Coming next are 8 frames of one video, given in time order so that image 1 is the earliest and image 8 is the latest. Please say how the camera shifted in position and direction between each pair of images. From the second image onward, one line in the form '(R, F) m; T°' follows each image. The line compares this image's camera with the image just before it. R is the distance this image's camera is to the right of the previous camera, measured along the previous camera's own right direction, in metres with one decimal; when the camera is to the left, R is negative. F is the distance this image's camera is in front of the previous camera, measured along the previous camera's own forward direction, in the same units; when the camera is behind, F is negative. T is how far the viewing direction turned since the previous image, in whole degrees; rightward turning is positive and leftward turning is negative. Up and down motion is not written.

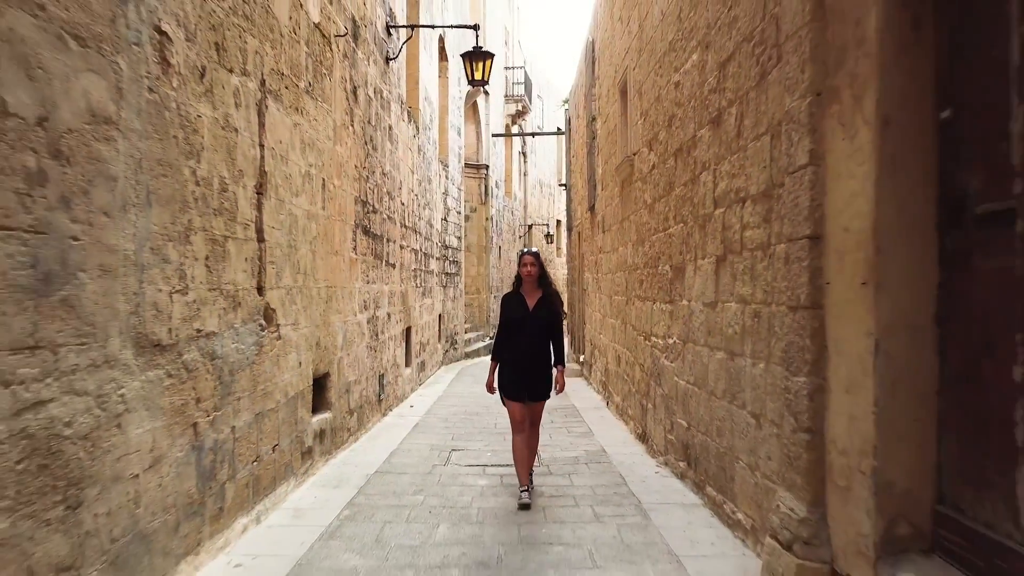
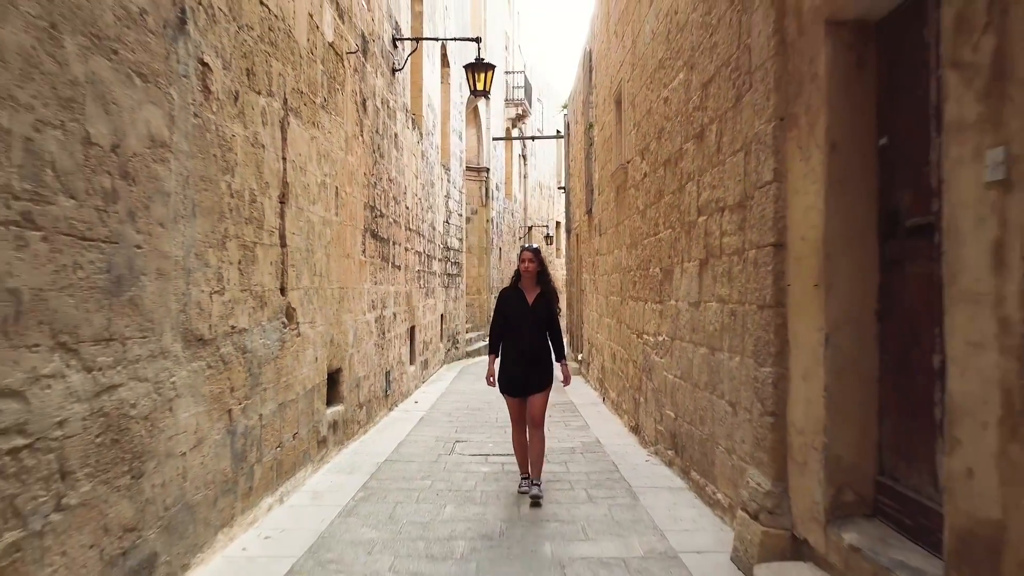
(0.0, -0.3) m; 0°
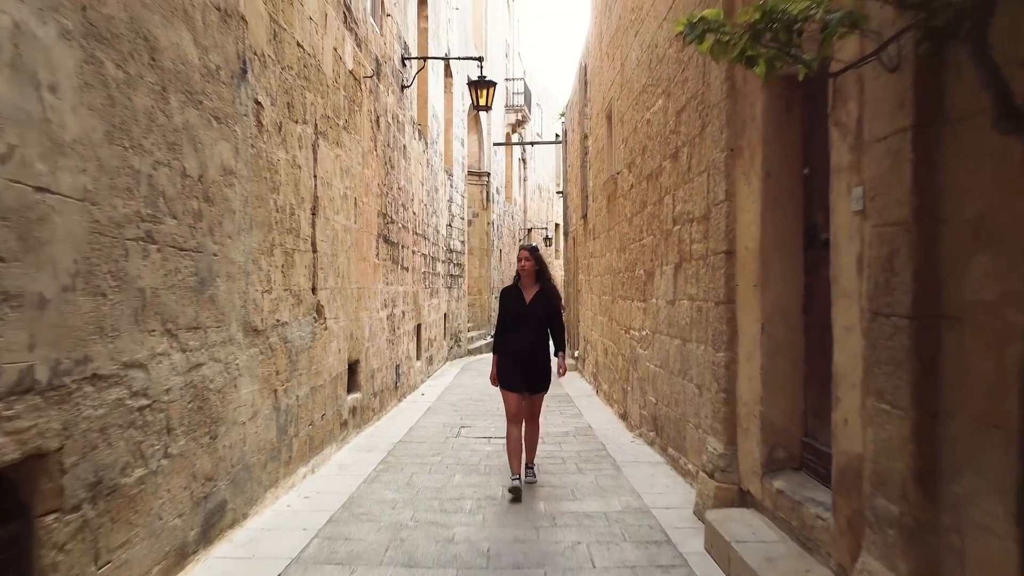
(0.0, -0.6) m; 0°
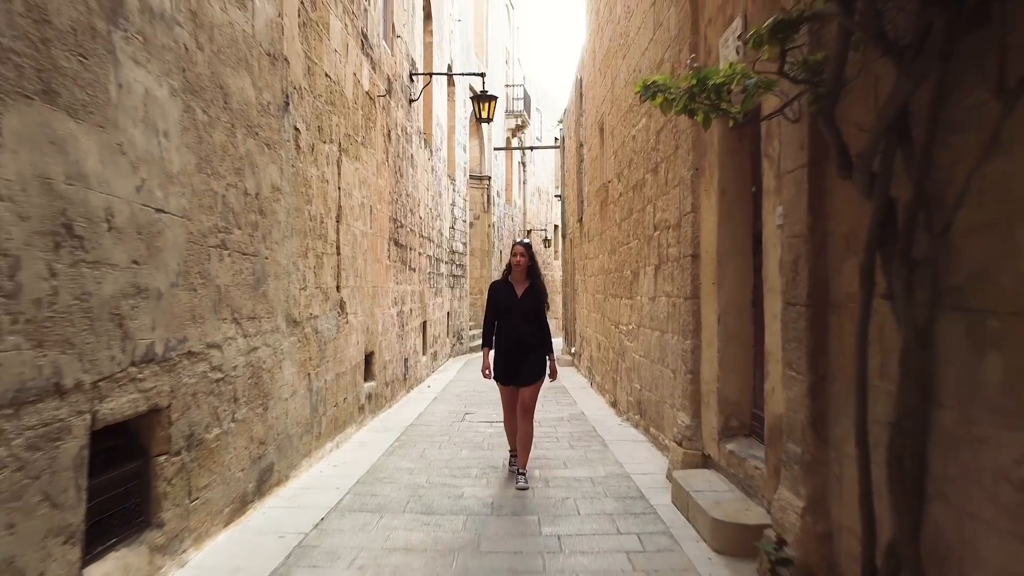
(0.0, -0.6) m; 0°
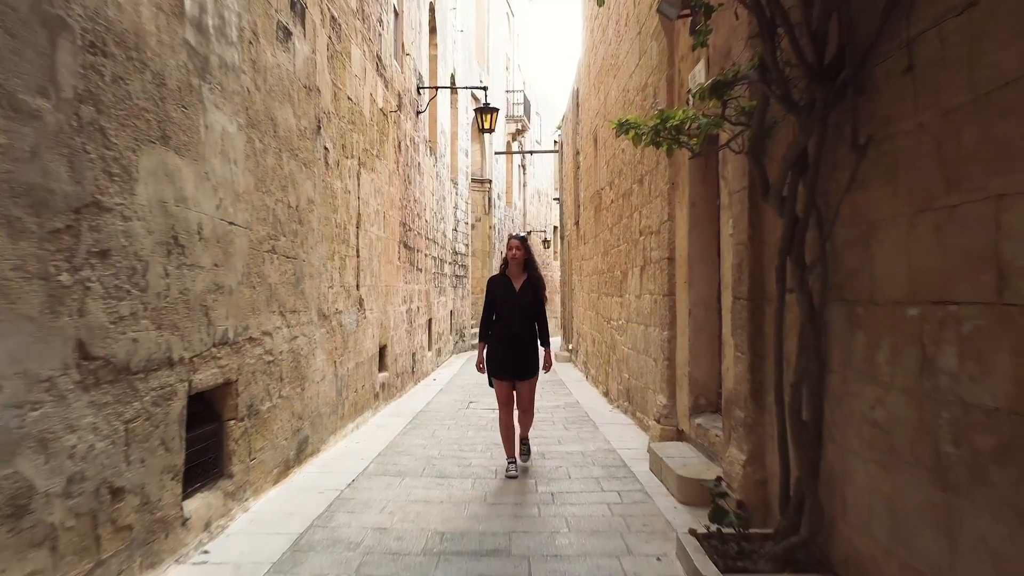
(0.0, -0.6) m; 0°
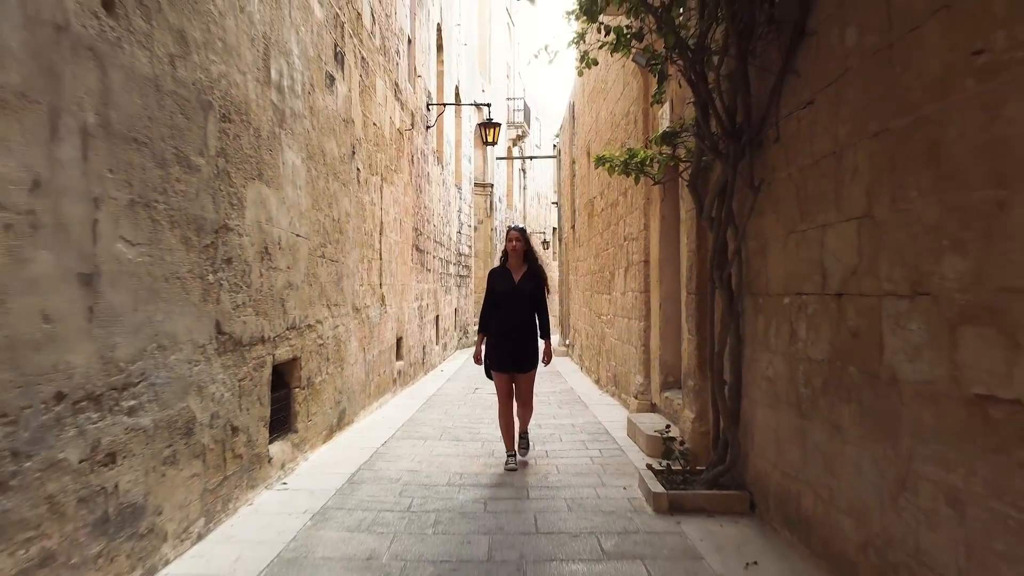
(0.0, -0.9) m; 0°
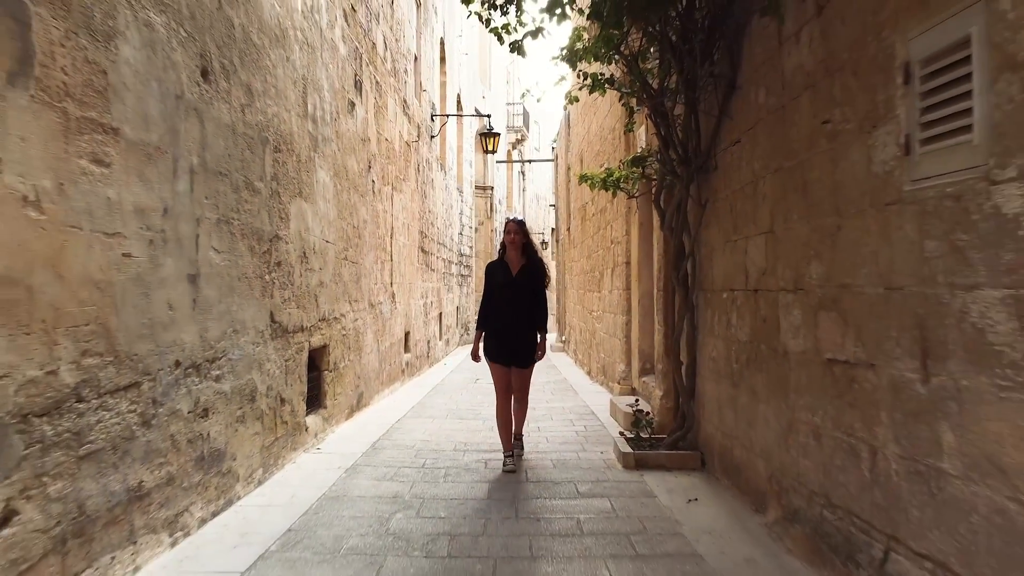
(0.0, -0.7) m; 0°
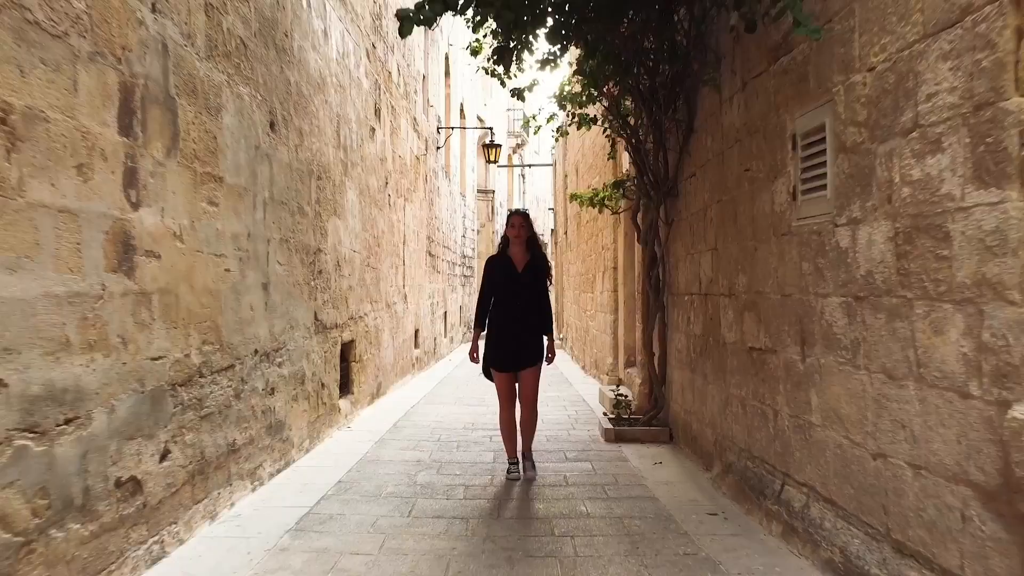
(0.0, -0.8) m; 0°
